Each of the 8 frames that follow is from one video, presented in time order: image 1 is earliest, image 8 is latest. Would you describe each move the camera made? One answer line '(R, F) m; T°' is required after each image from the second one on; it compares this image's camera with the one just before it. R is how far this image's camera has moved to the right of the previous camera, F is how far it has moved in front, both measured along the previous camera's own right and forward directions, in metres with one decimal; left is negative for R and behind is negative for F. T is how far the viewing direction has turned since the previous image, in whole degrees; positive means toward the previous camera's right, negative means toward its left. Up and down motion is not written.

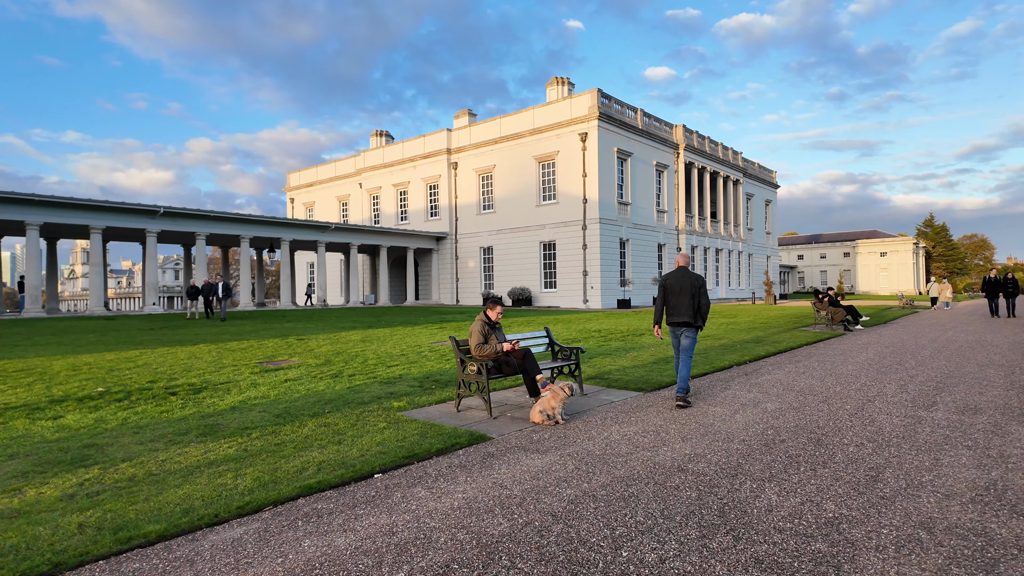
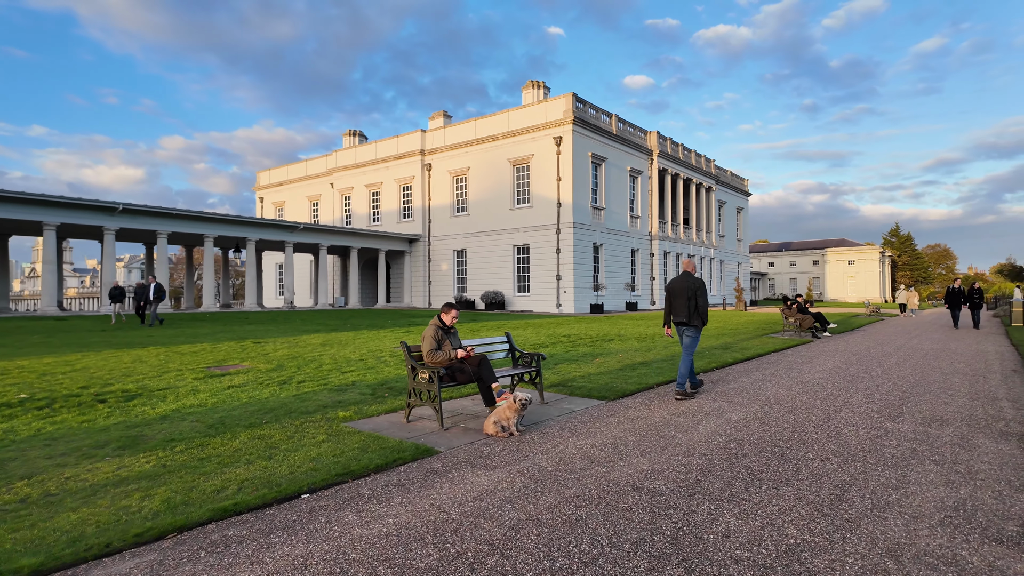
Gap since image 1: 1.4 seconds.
(+0.2, +0.3) m; +2°
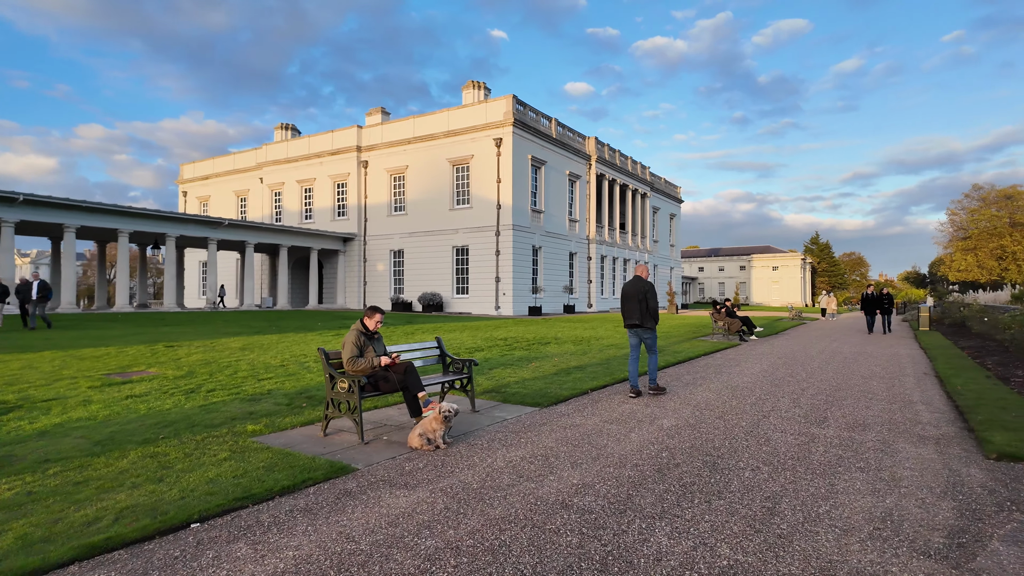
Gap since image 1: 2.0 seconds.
(+0.1, +0.3) m; +6°
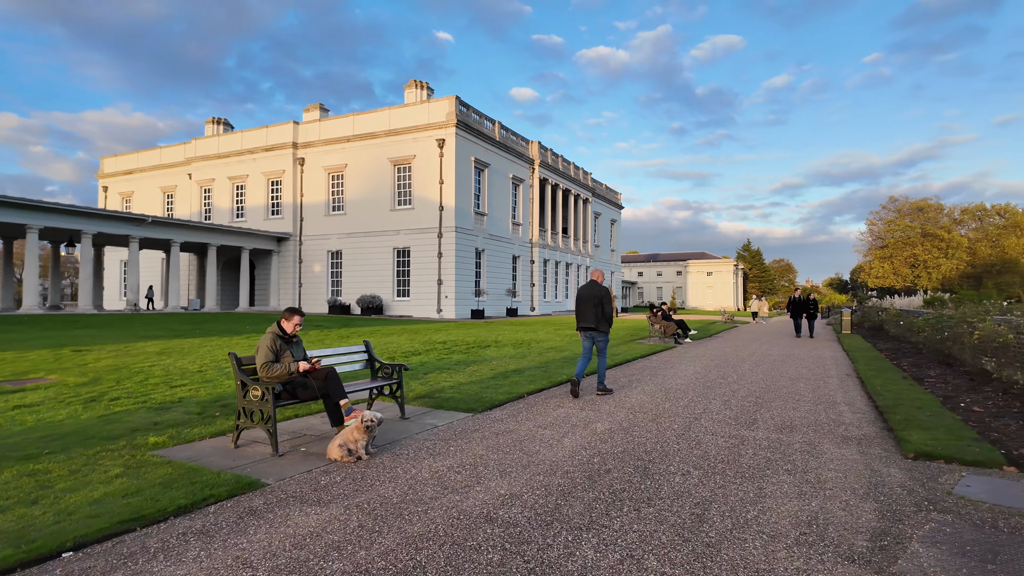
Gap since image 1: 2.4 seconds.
(+0.1, +0.2) m; +5°
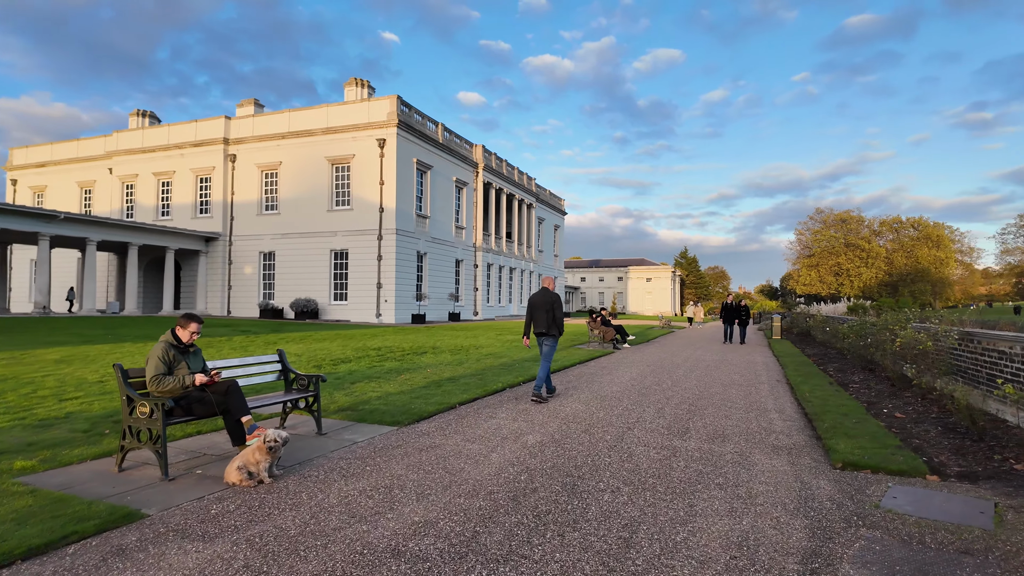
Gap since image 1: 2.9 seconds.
(+0.2, +0.3) m; +5°
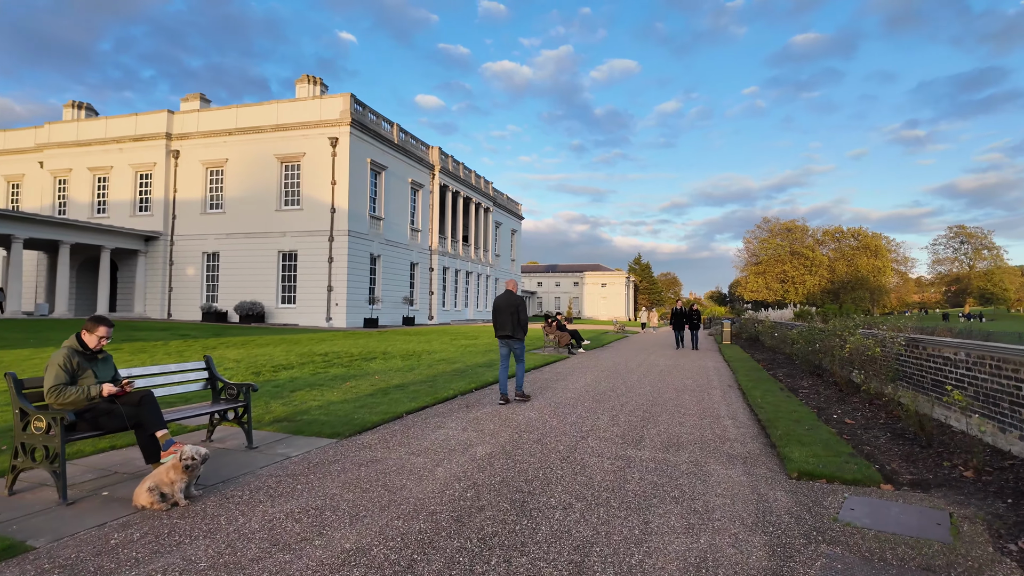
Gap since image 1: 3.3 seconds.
(+0.1, +0.3) m; +4°
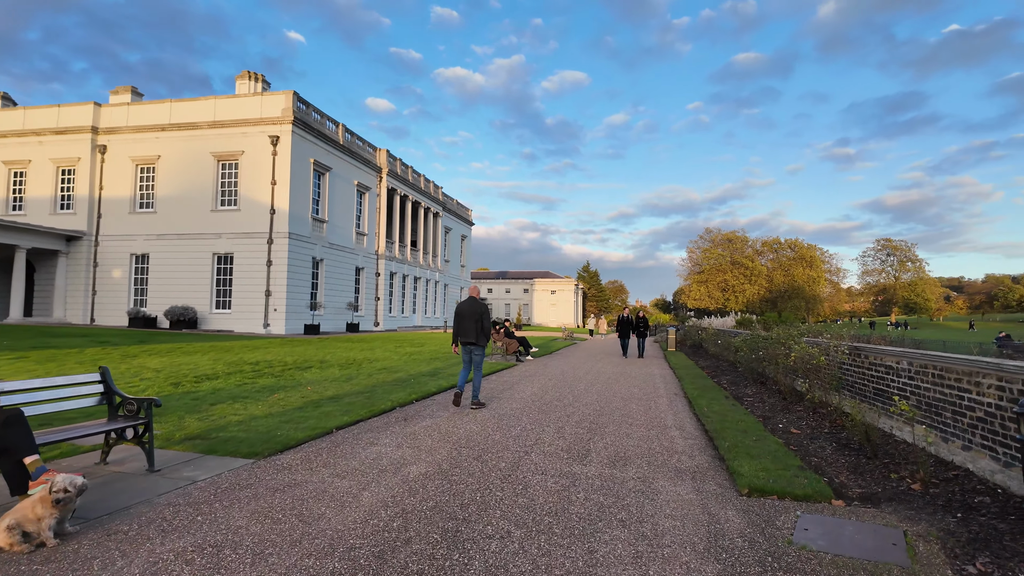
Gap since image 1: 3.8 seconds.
(+0.1, +0.4) m; +5°
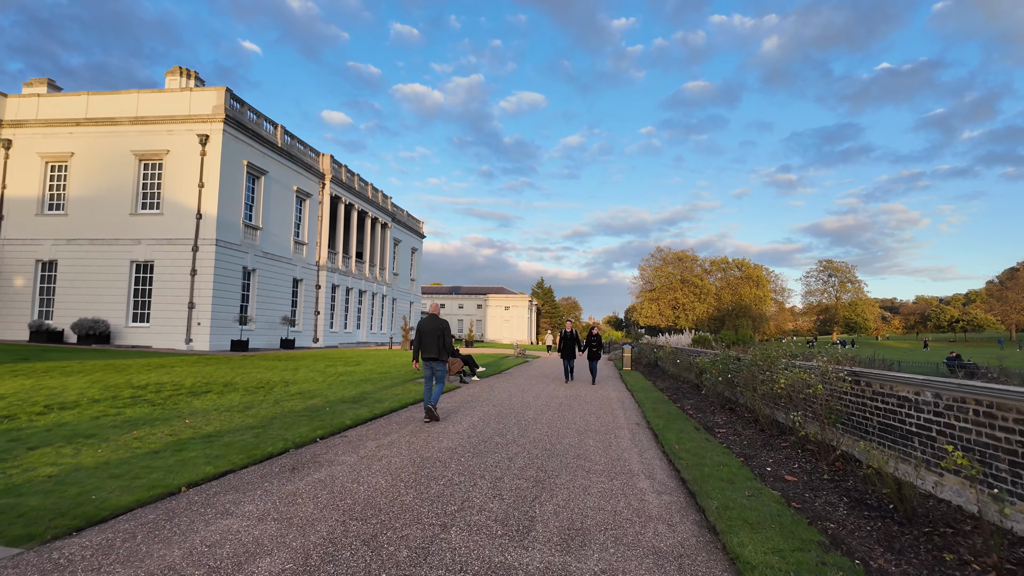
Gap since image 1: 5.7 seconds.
(+0.3, +1.7) m; +4°
